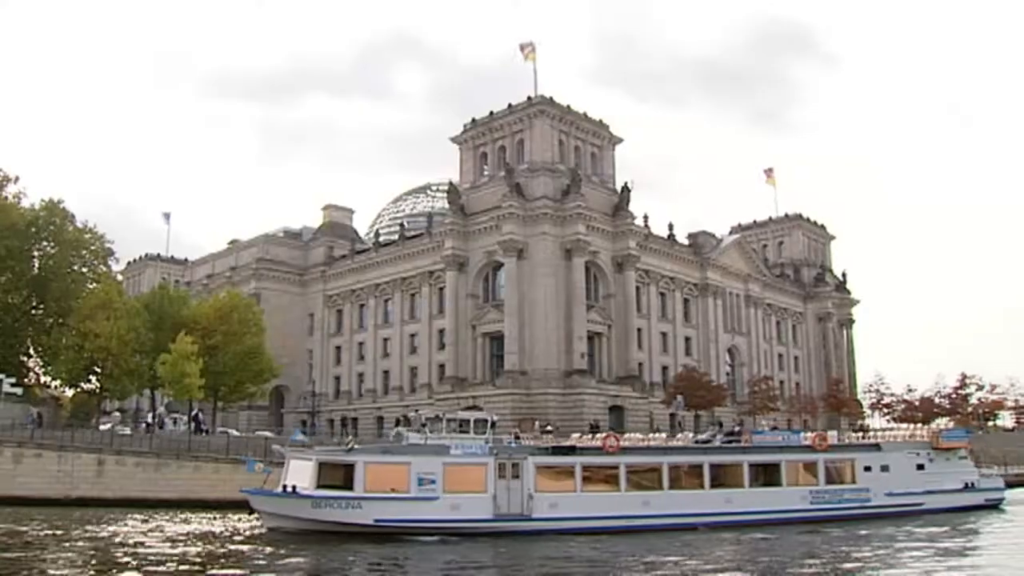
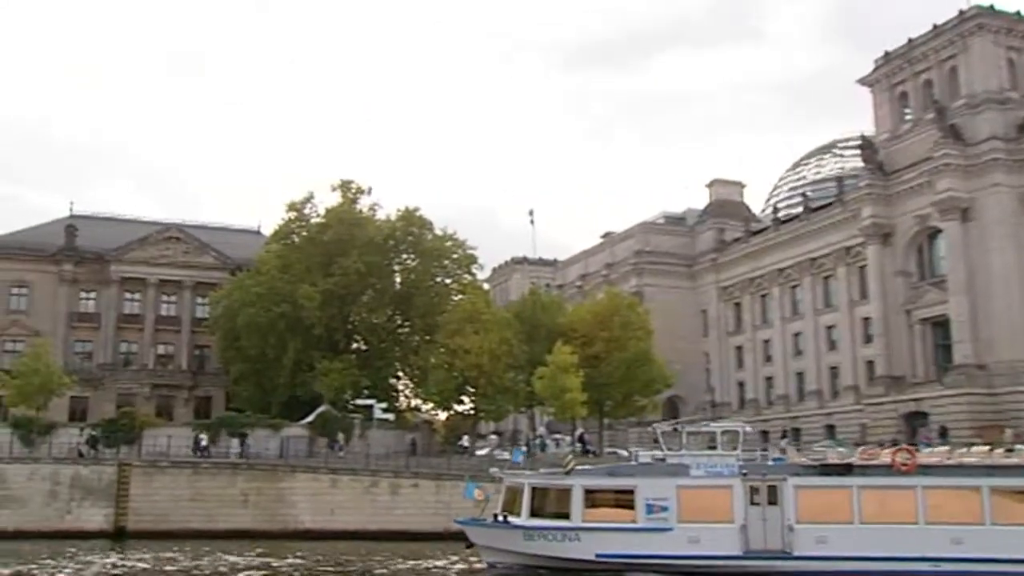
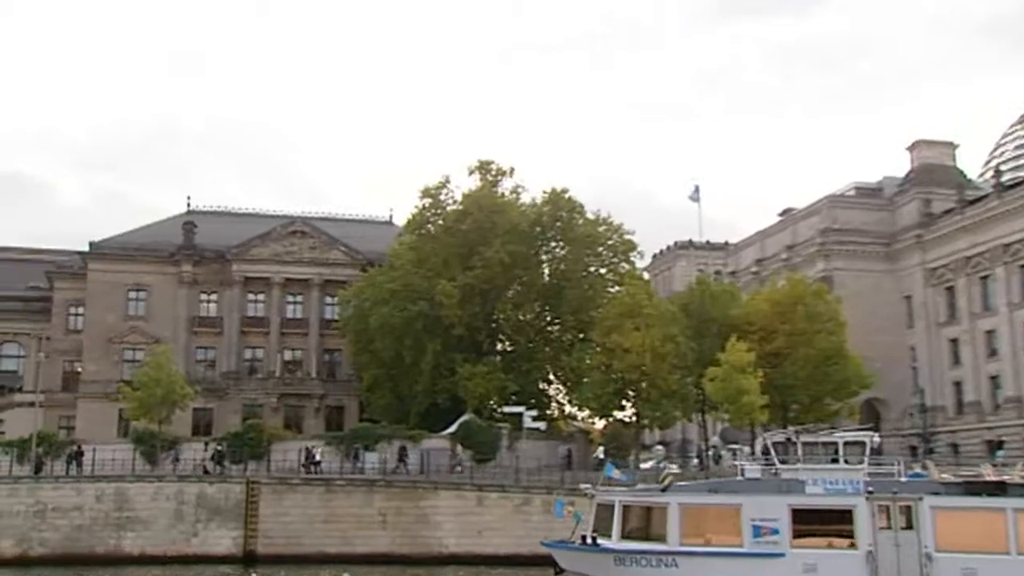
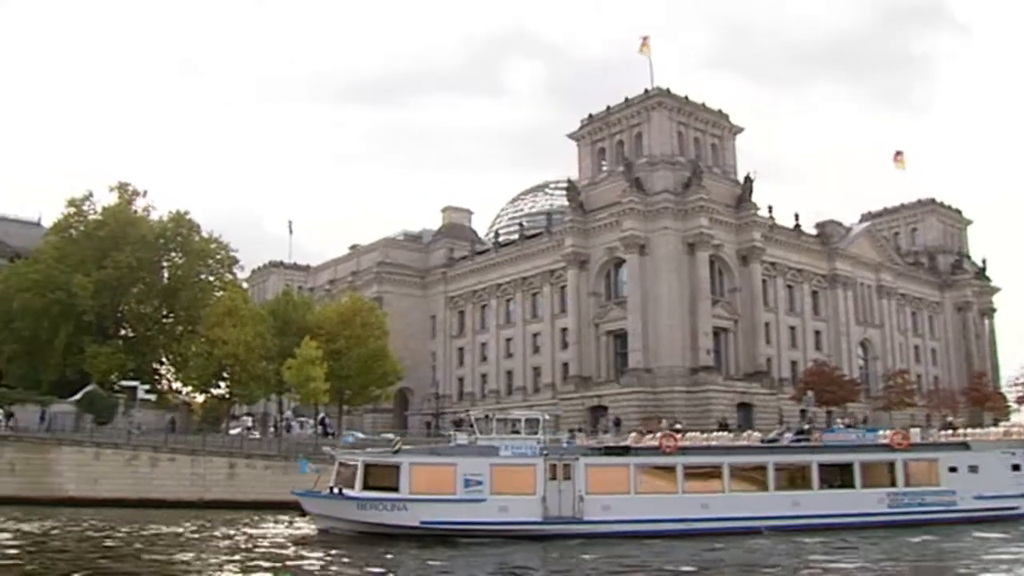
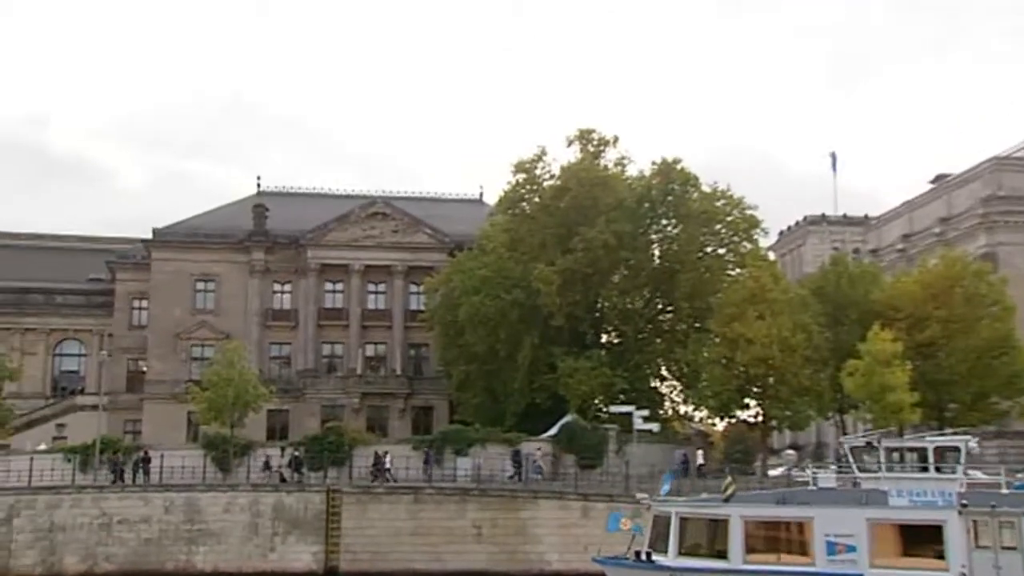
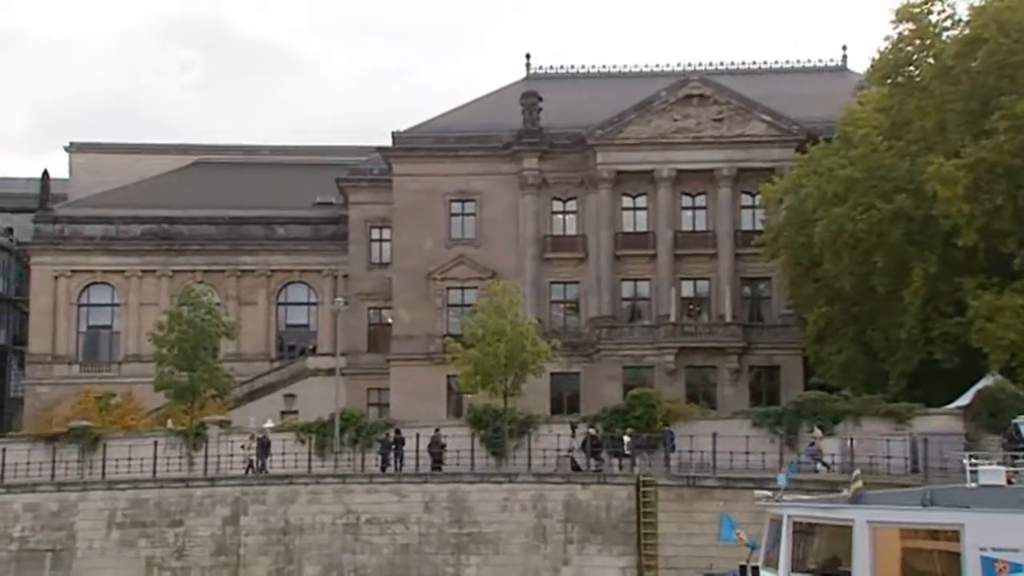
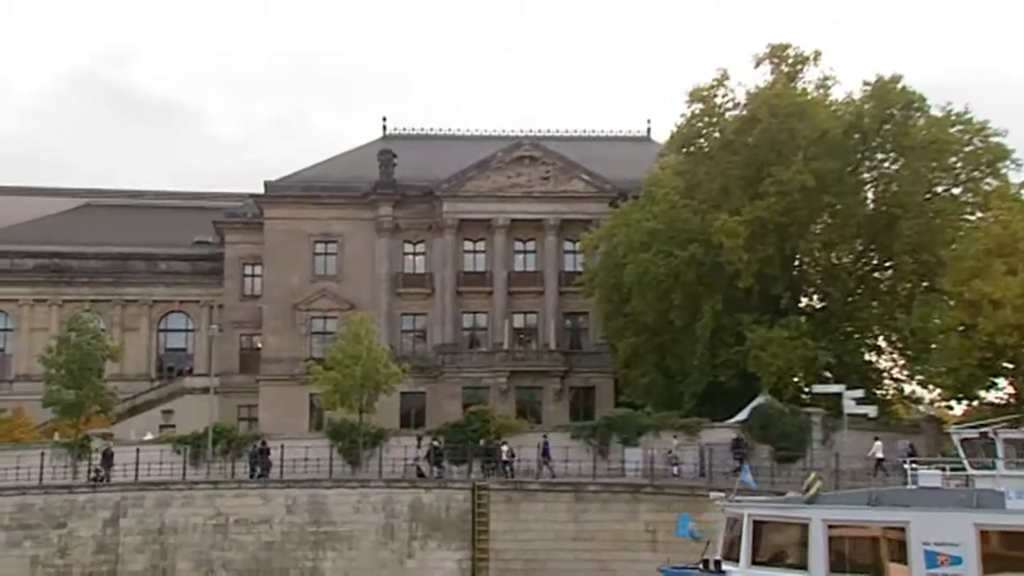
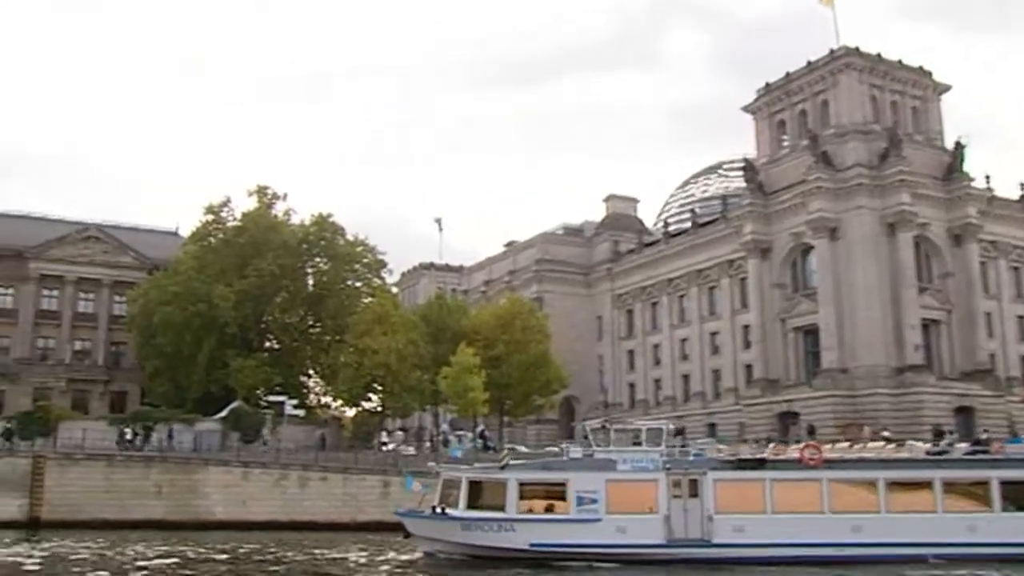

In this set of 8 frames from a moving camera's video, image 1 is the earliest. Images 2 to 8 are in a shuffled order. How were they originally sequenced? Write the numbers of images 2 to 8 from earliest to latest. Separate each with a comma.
4, 8, 2, 3, 5, 7, 6
